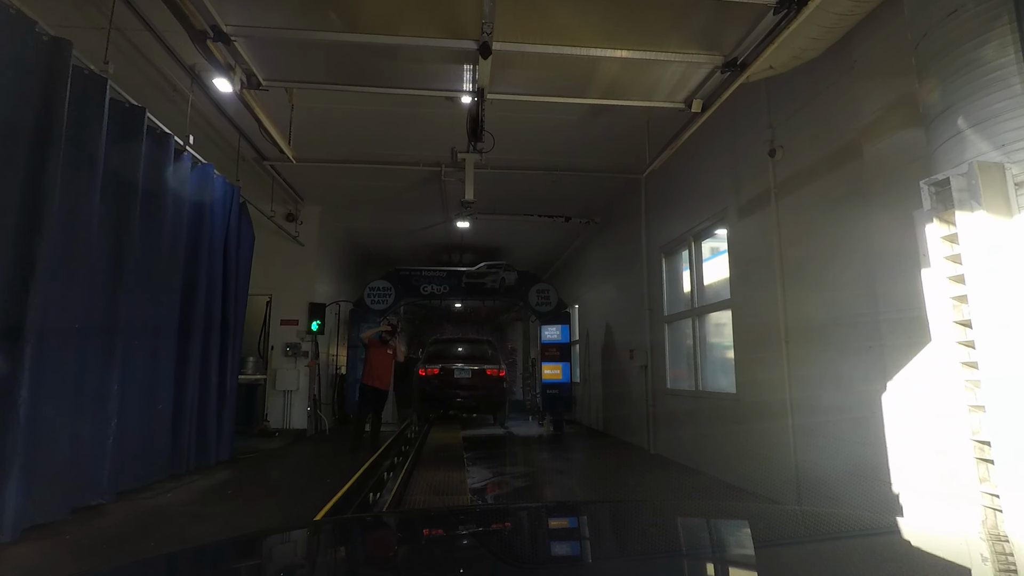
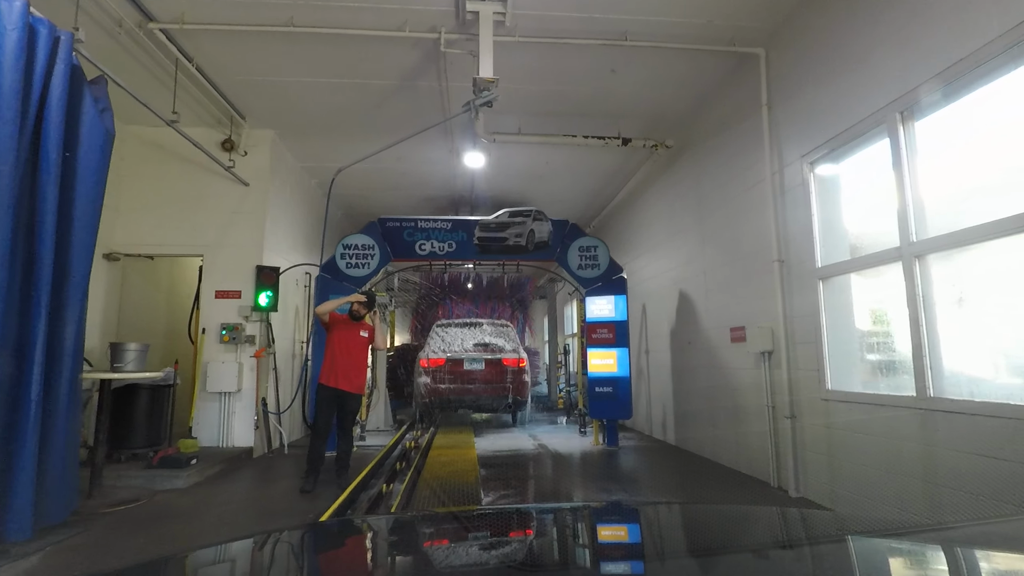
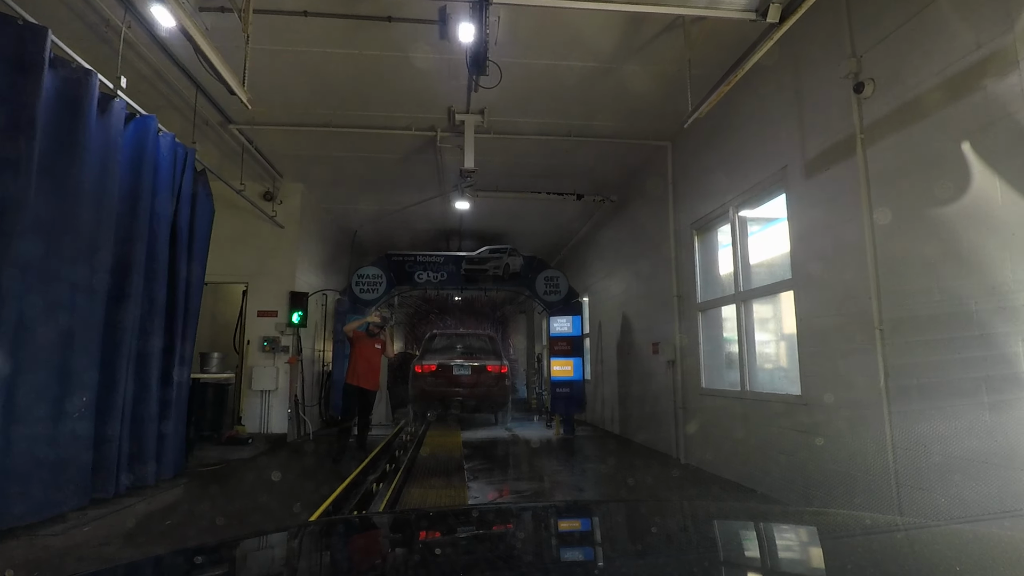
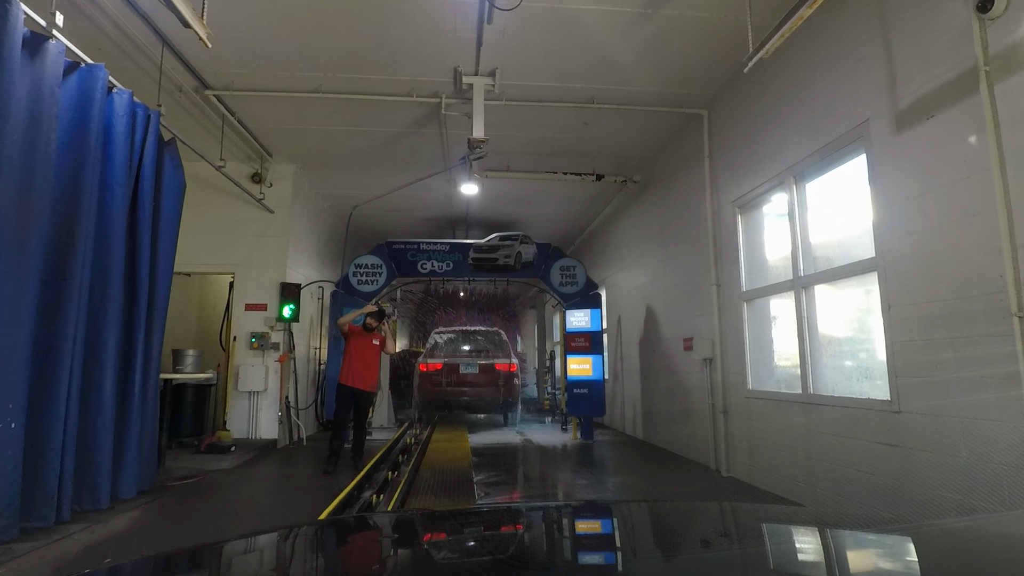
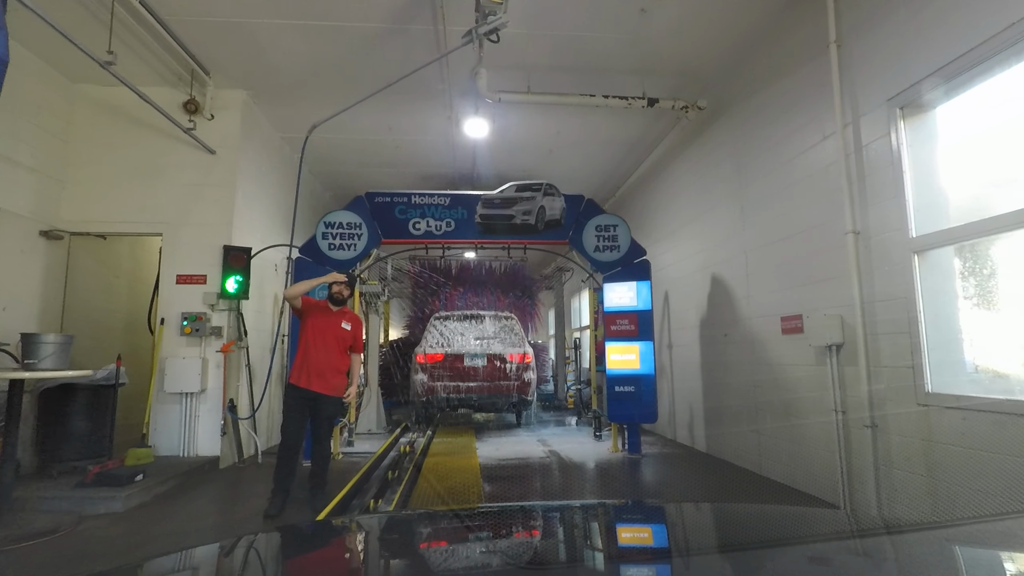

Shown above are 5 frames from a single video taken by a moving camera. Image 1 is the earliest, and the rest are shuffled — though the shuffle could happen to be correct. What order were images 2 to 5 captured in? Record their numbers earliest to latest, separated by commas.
3, 4, 2, 5
